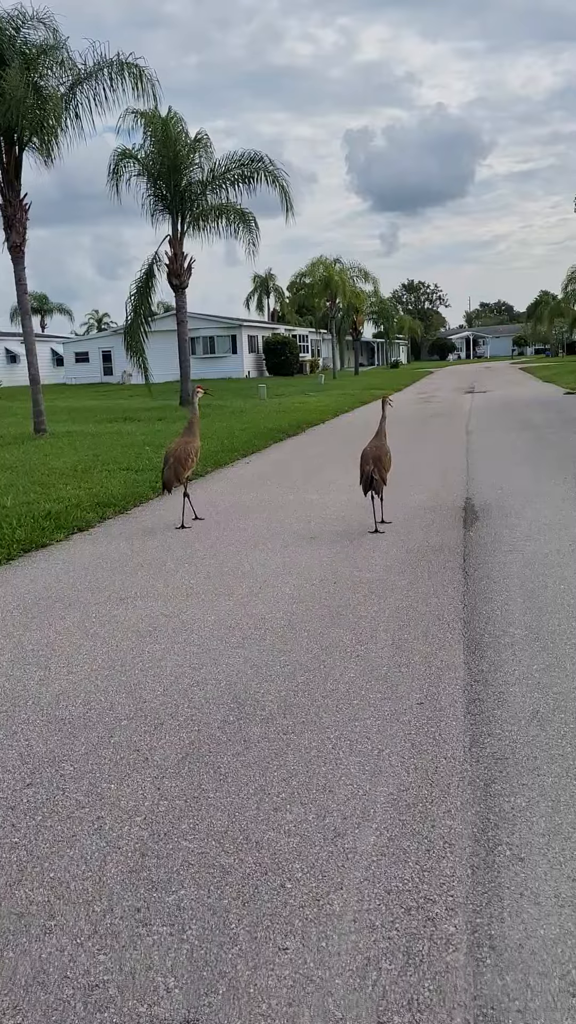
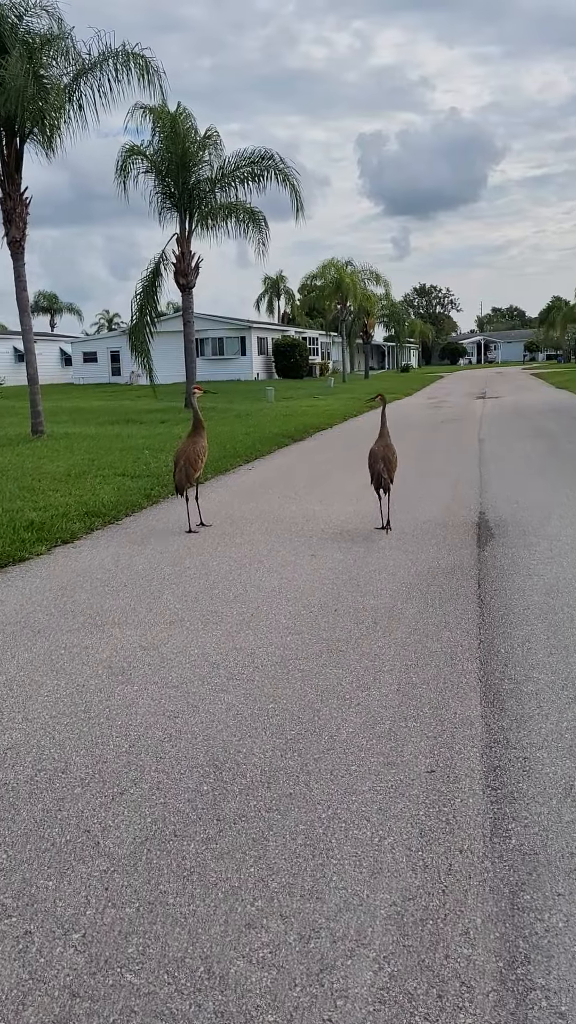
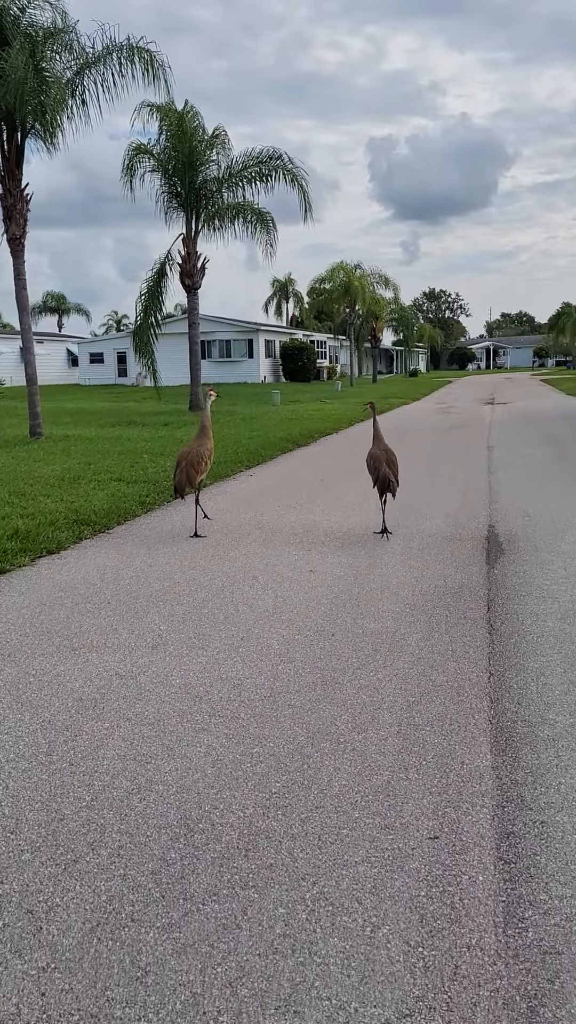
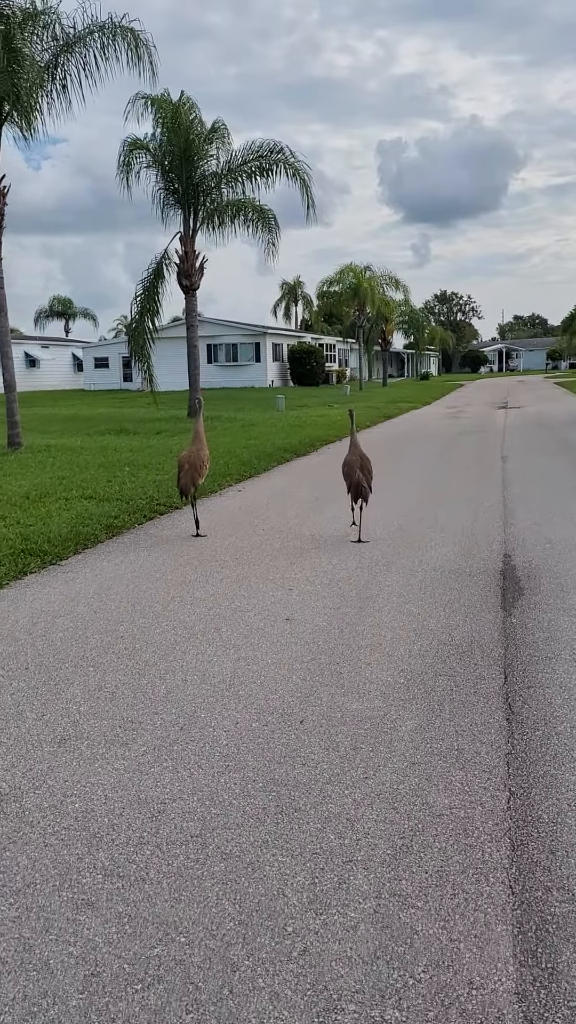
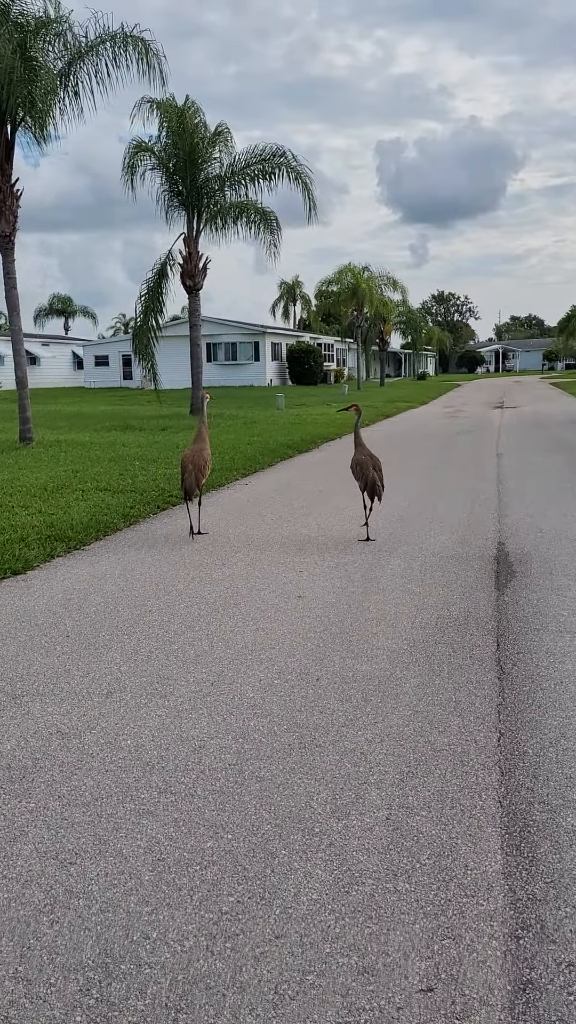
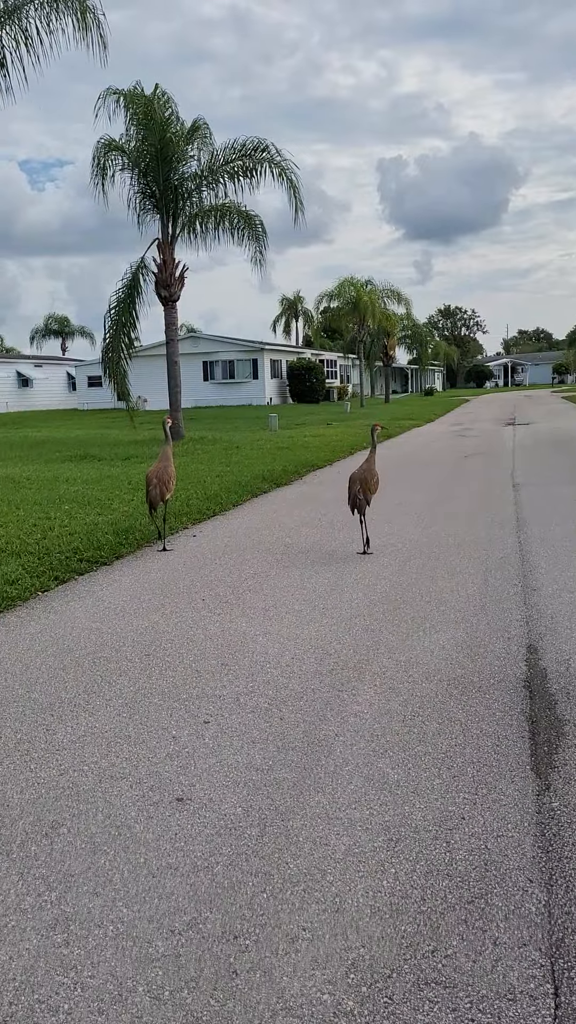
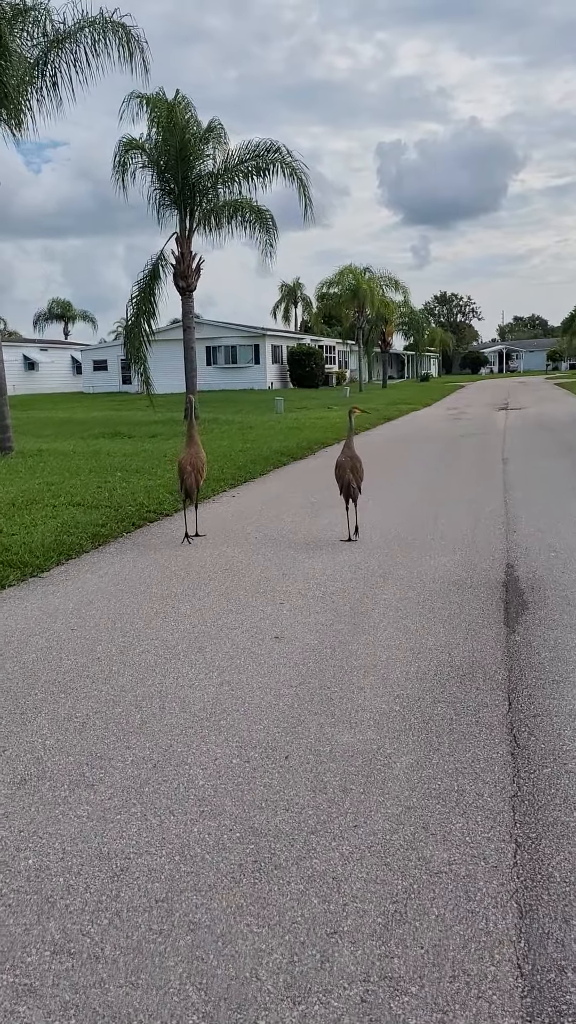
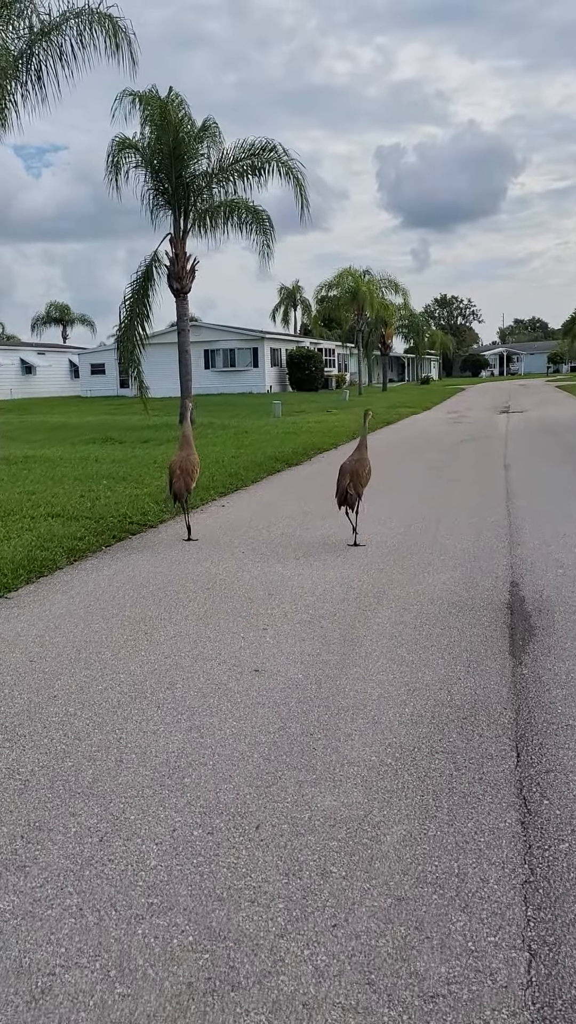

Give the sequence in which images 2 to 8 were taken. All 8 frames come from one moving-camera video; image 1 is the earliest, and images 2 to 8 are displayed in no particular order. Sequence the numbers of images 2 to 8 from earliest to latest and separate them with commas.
2, 3, 5, 4, 7, 8, 6
